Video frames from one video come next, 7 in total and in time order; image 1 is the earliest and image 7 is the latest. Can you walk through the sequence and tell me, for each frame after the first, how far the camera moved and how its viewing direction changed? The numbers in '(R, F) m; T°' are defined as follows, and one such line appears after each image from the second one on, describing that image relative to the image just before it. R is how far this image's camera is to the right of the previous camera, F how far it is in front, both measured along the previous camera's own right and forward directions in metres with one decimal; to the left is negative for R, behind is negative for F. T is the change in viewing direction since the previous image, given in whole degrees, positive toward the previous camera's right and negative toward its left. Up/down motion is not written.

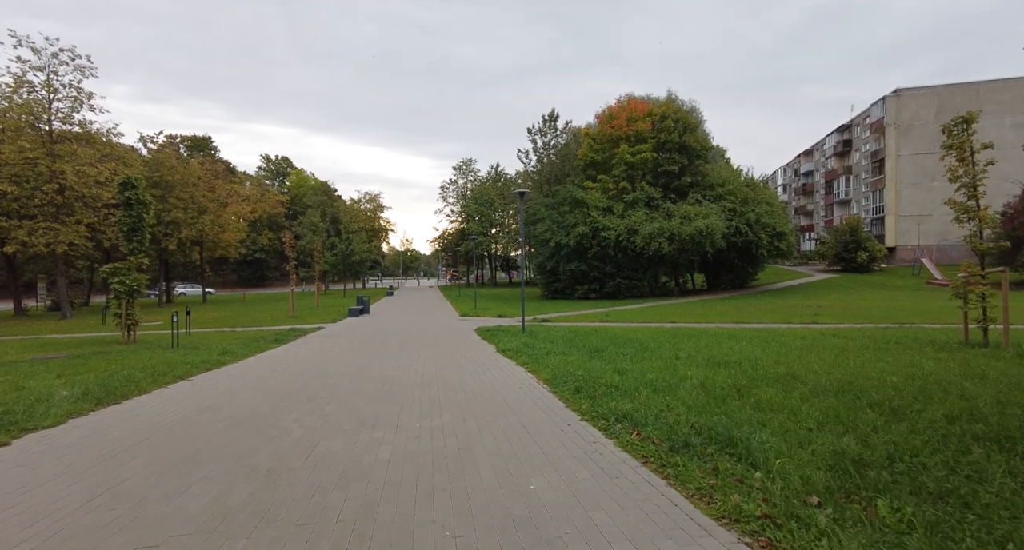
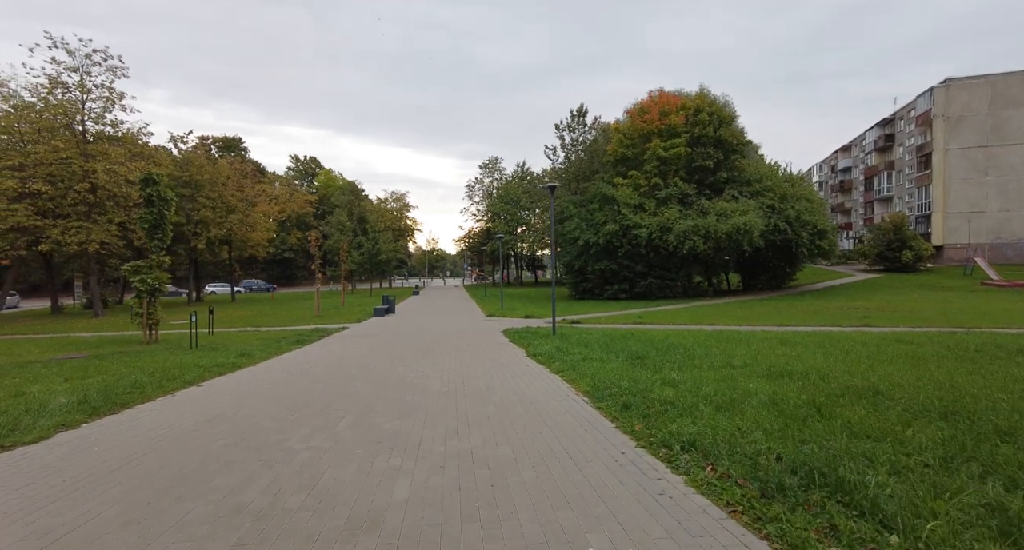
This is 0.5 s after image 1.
(-0.2, +0.9) m; -3°
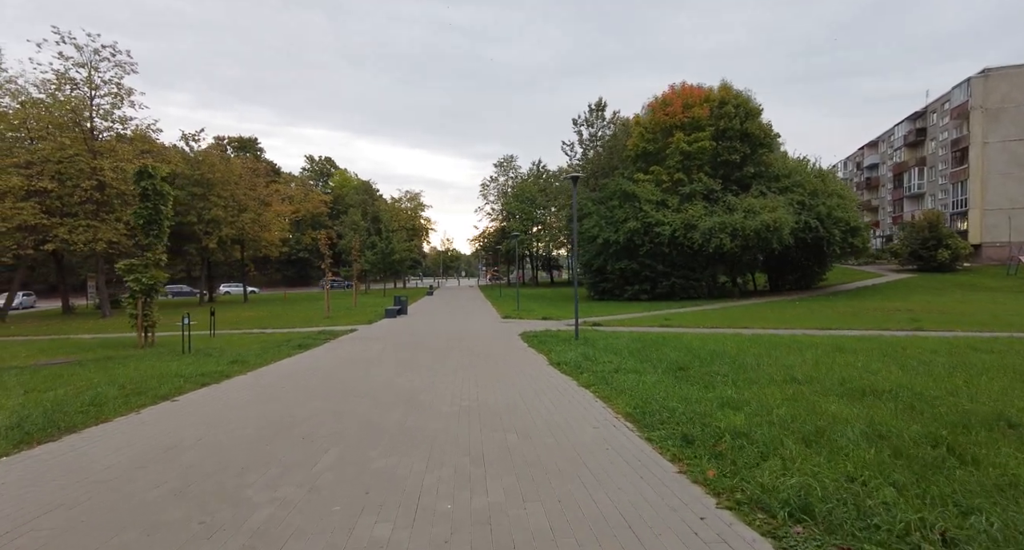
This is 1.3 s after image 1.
(-0.1, +1.3) m; -2°
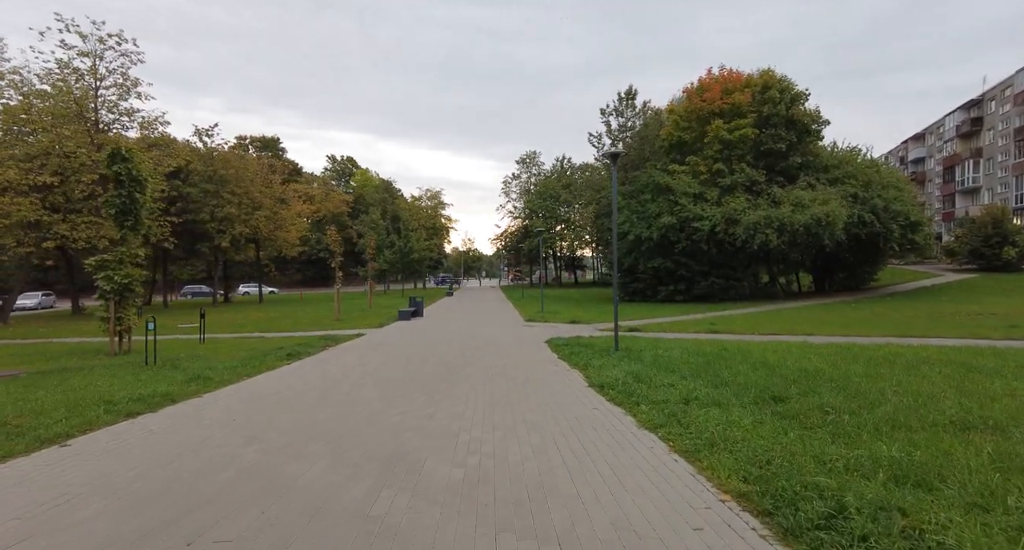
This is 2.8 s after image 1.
(-0.1, +2.4) m; -3°
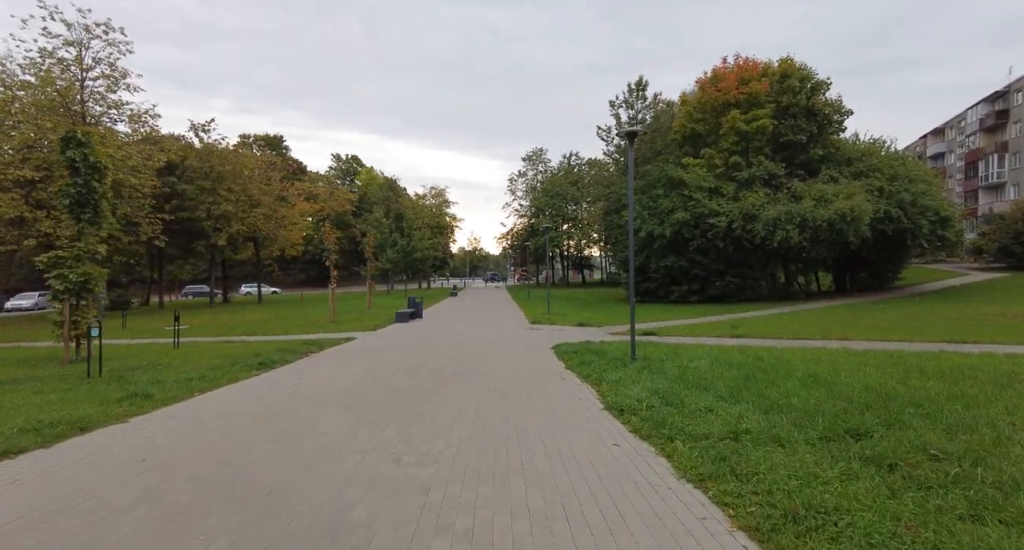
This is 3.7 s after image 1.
(+0.1, +1.6) m; -1°
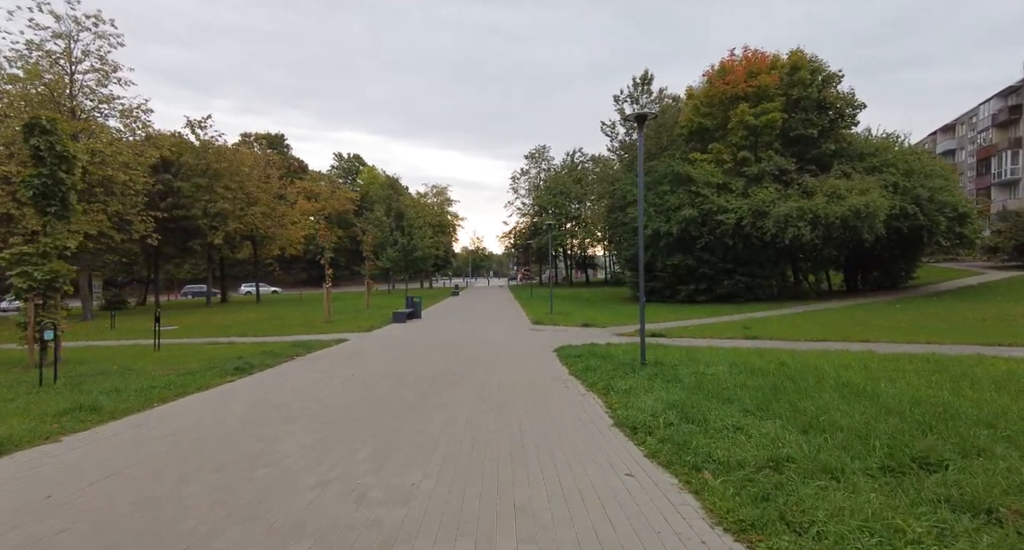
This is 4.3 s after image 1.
(+0.1, +0.9) m; 0°
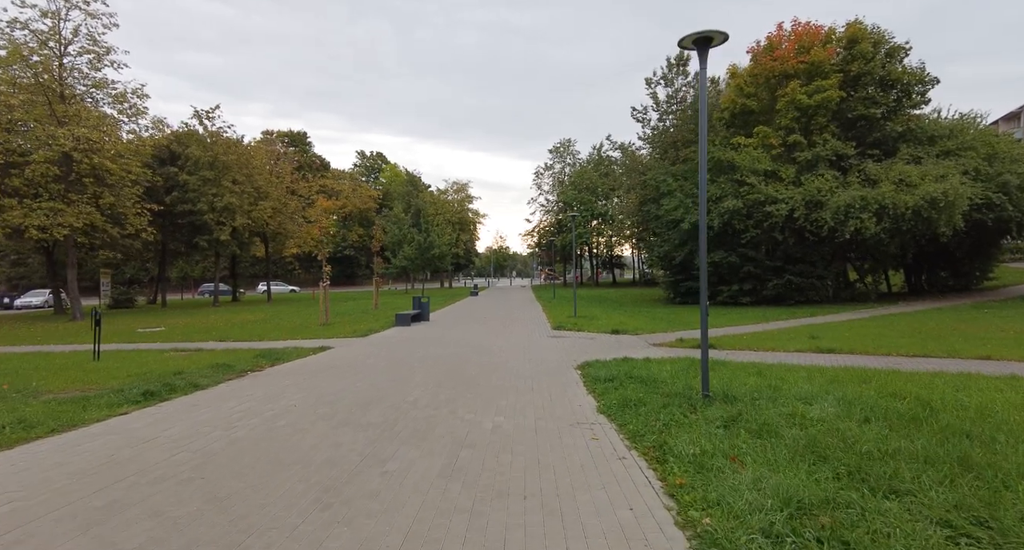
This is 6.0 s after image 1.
(+0.3, +2.9) m; -3°
